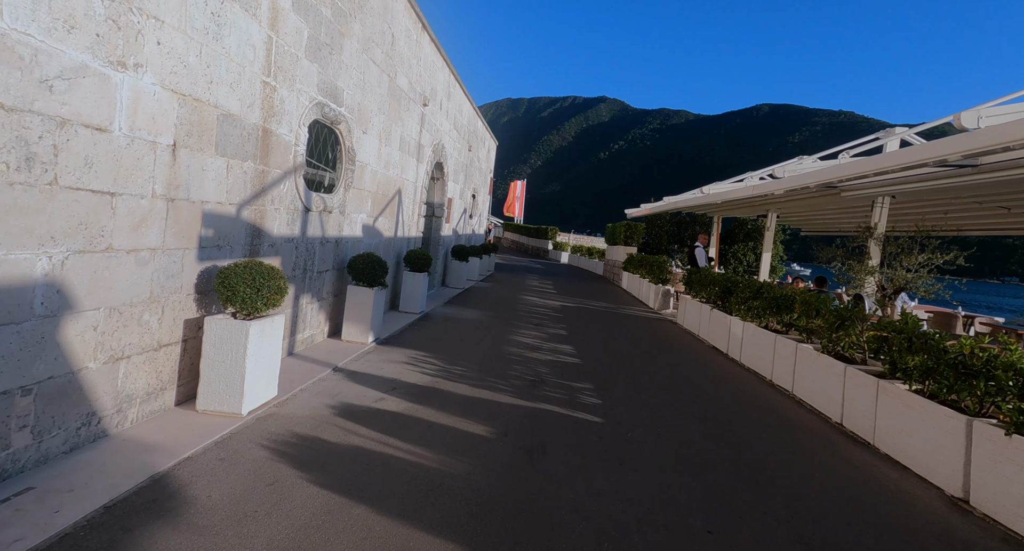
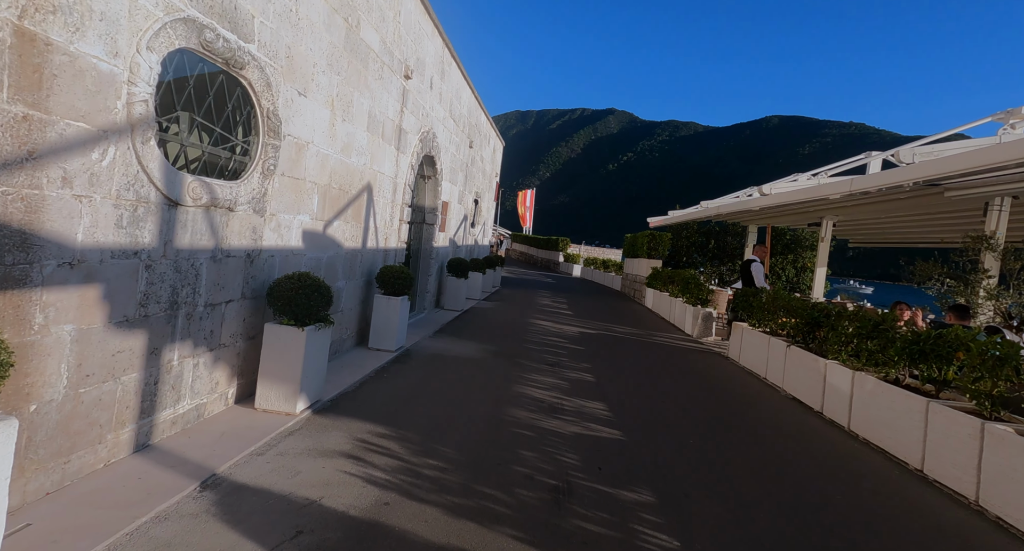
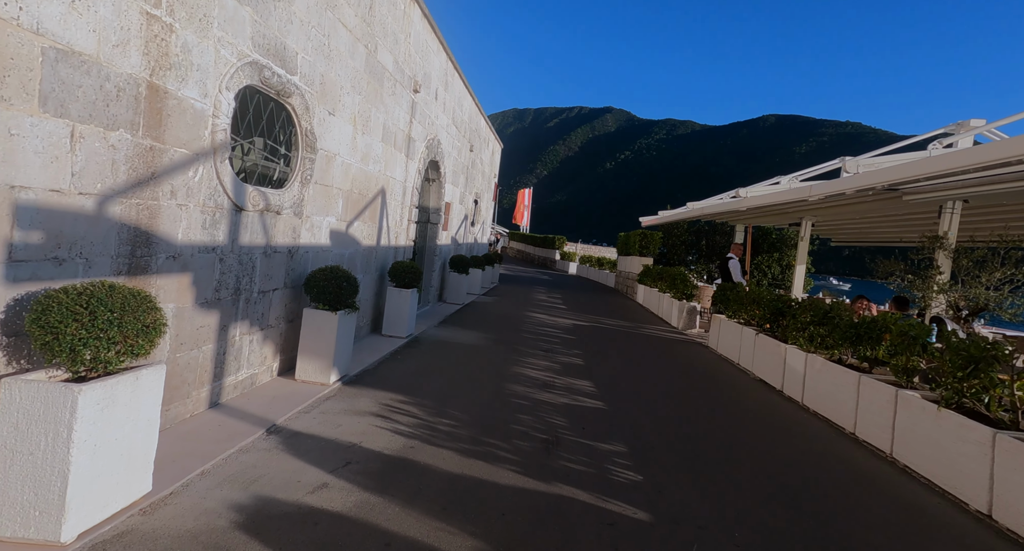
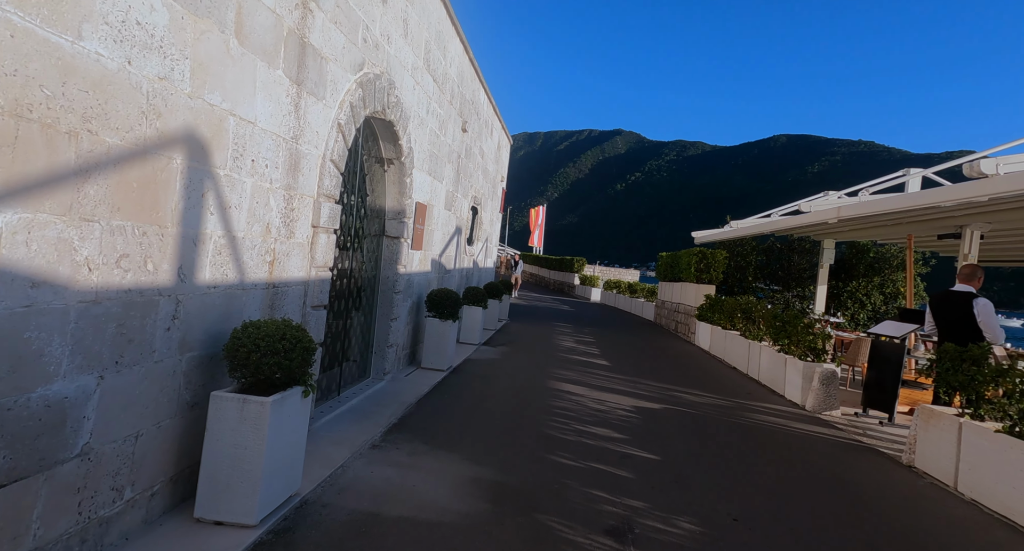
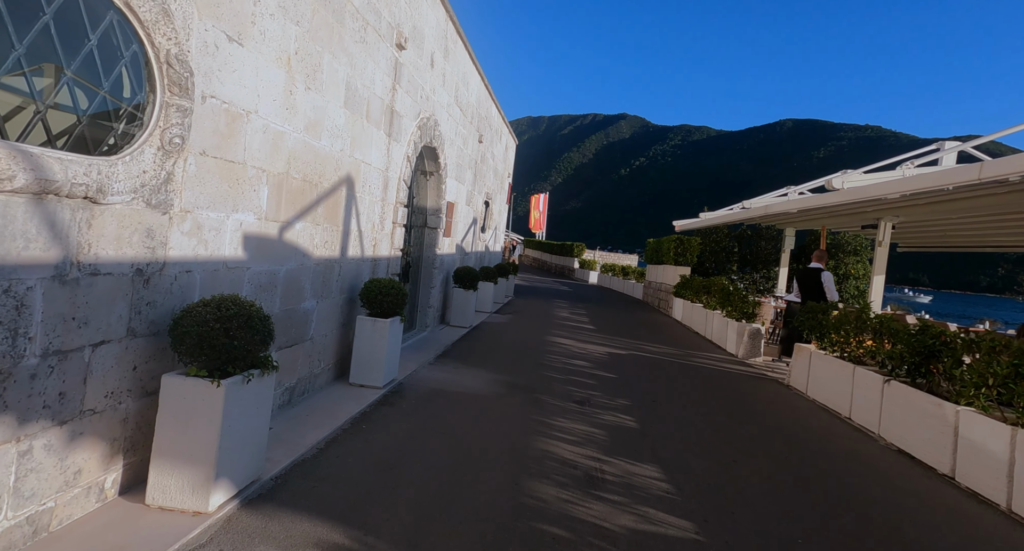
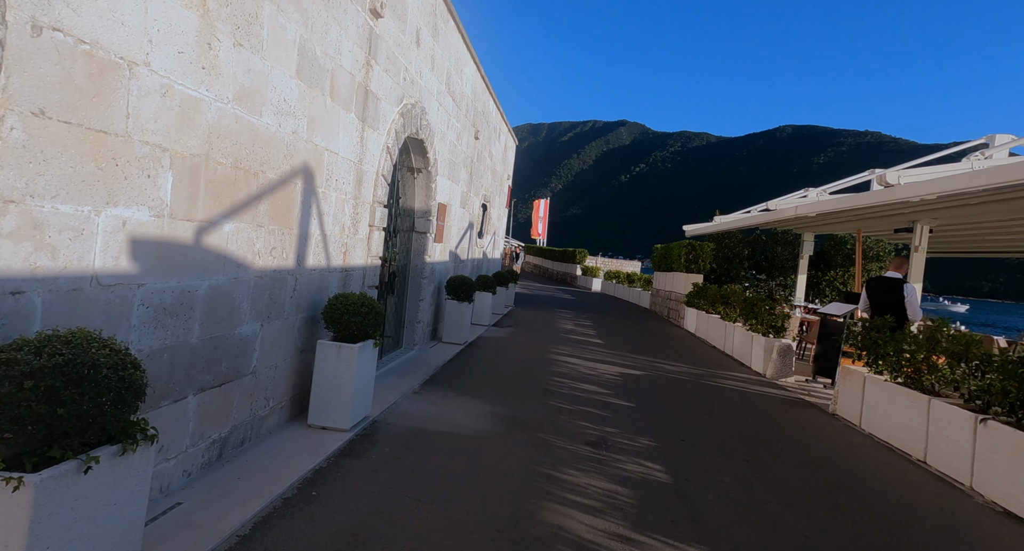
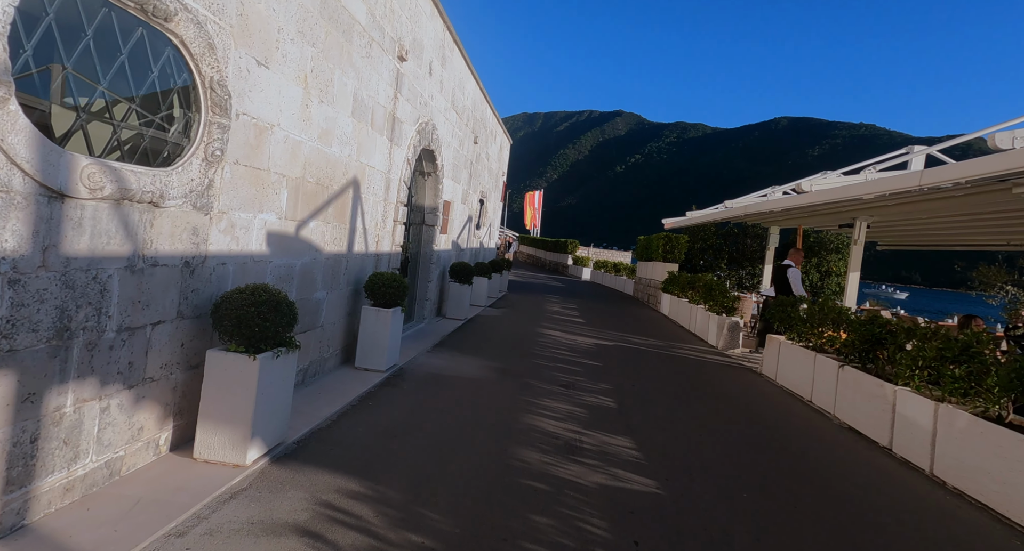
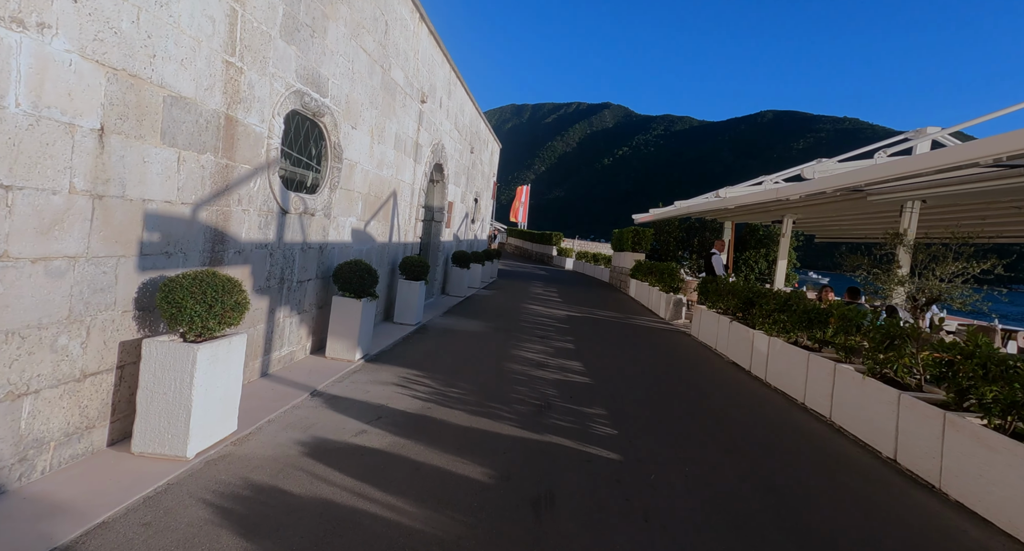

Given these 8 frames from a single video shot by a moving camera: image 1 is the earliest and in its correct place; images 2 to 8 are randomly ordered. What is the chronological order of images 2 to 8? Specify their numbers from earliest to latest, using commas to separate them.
8, 3, 2, 7, 5, 6, 4
